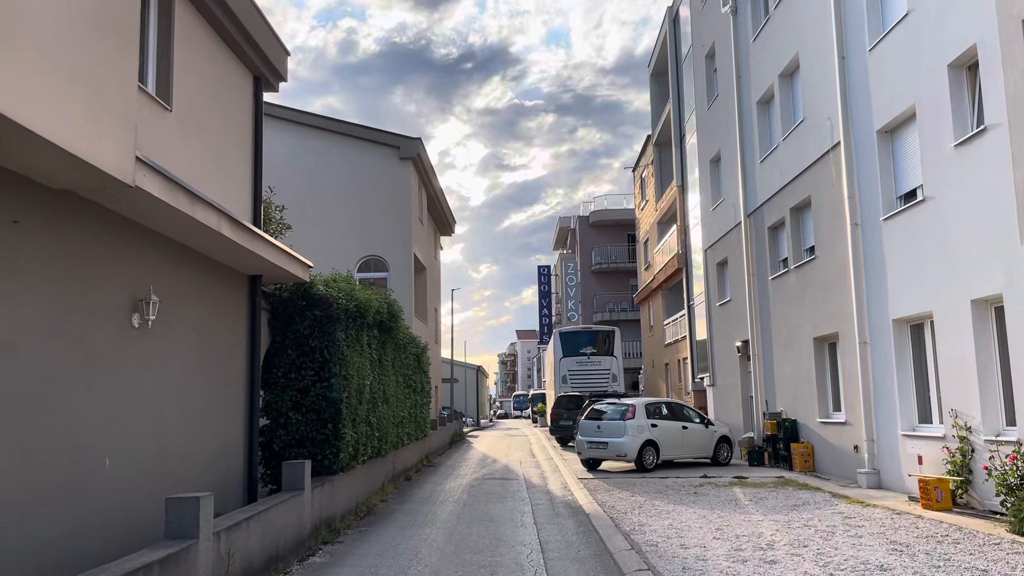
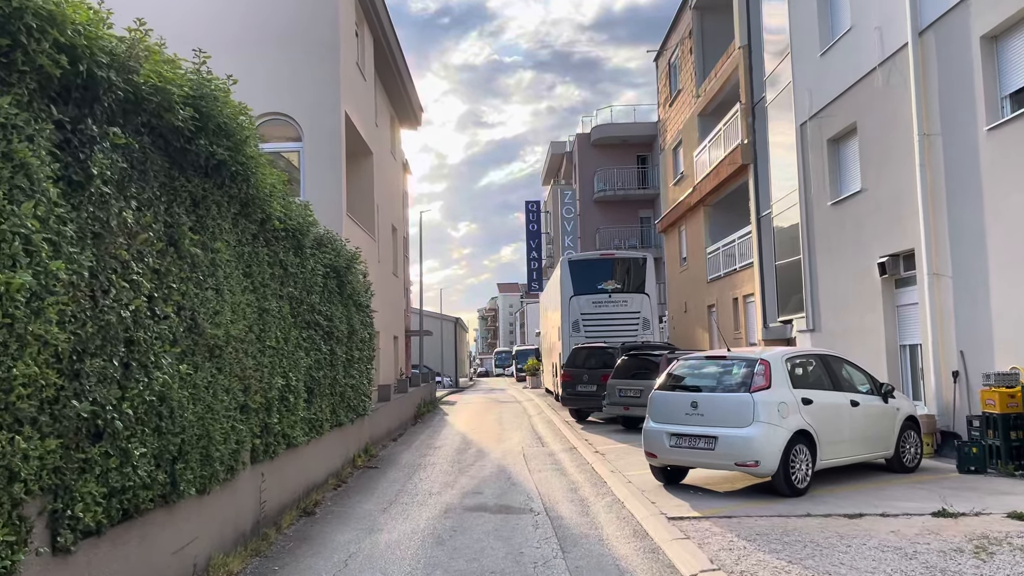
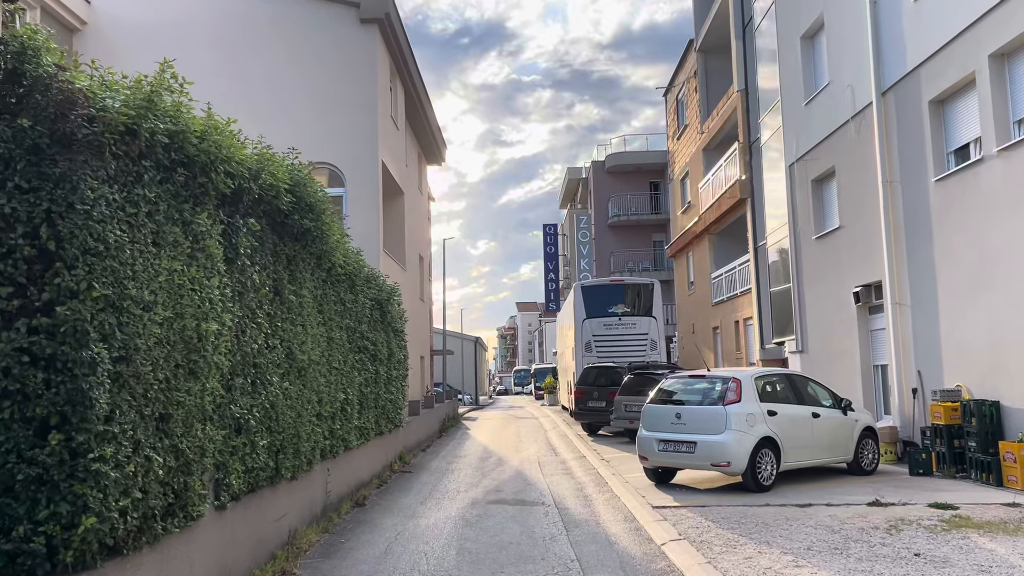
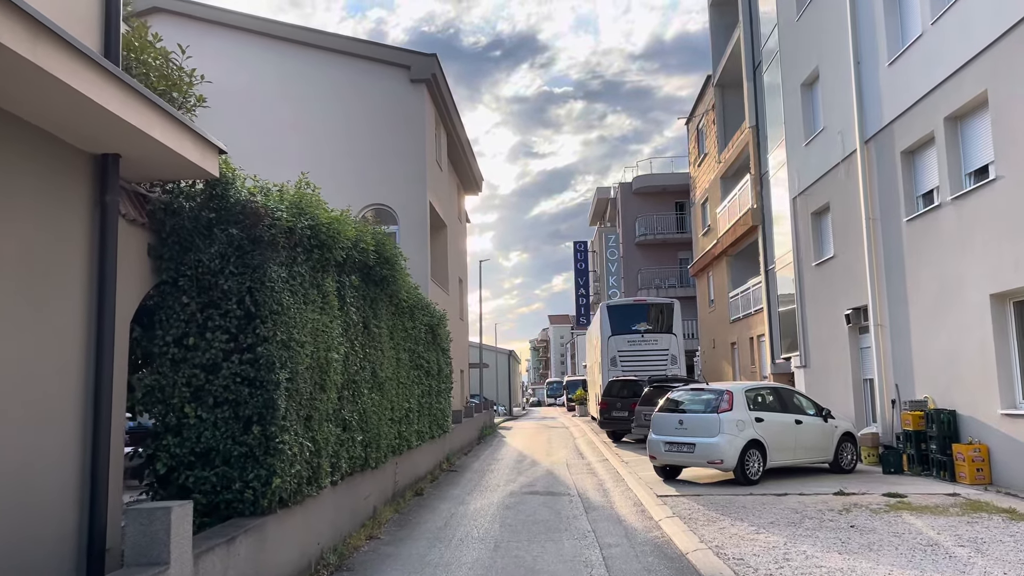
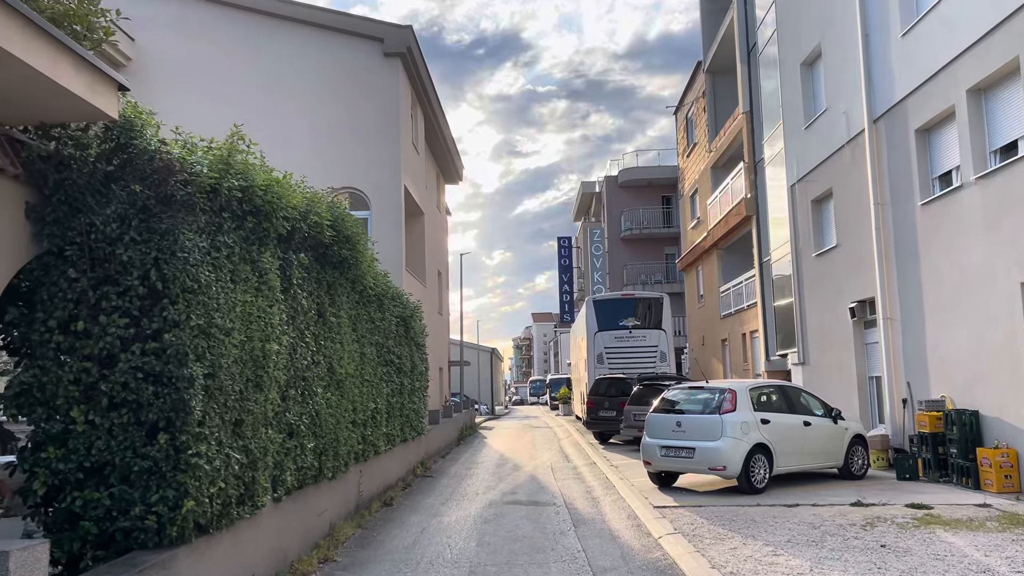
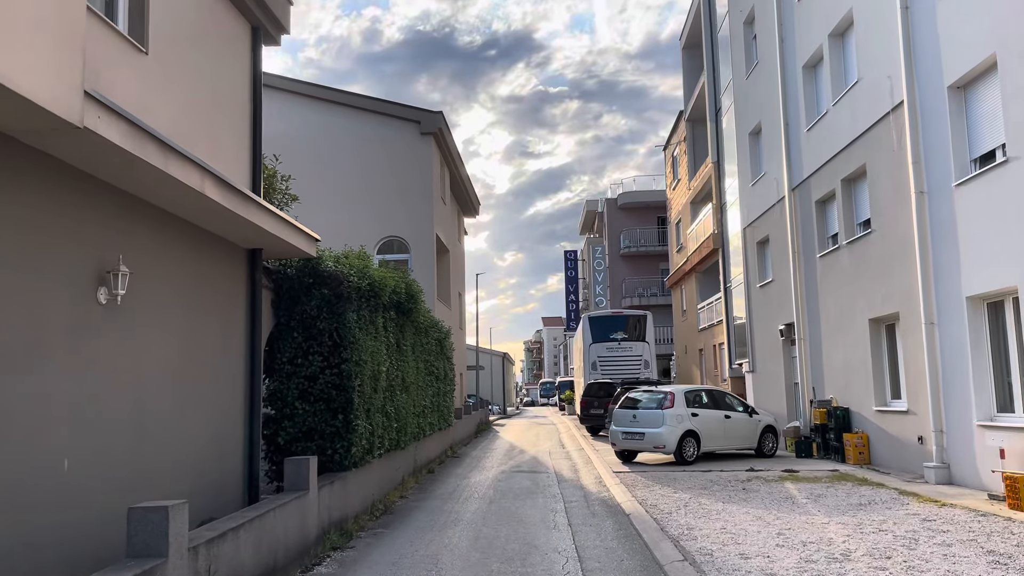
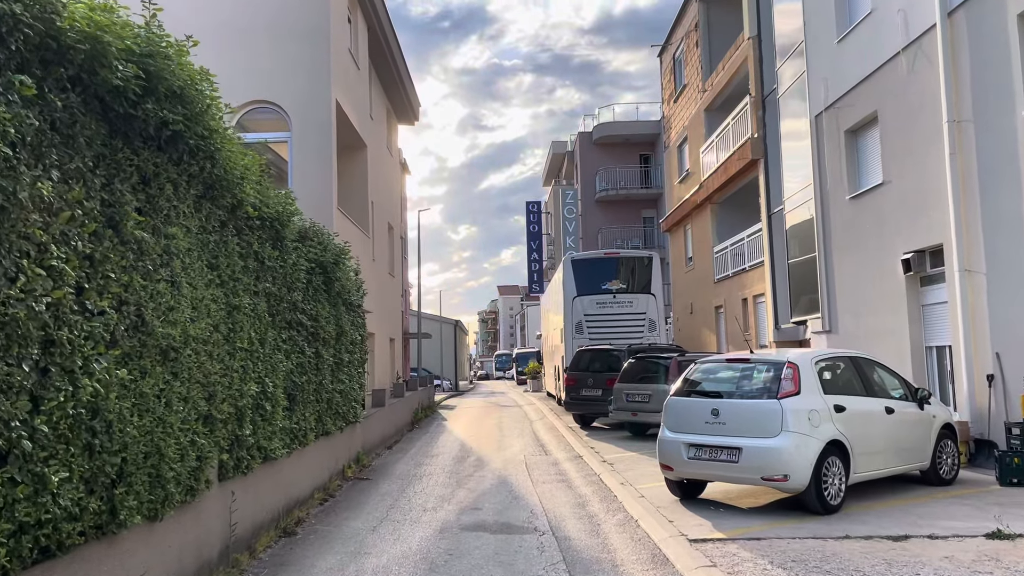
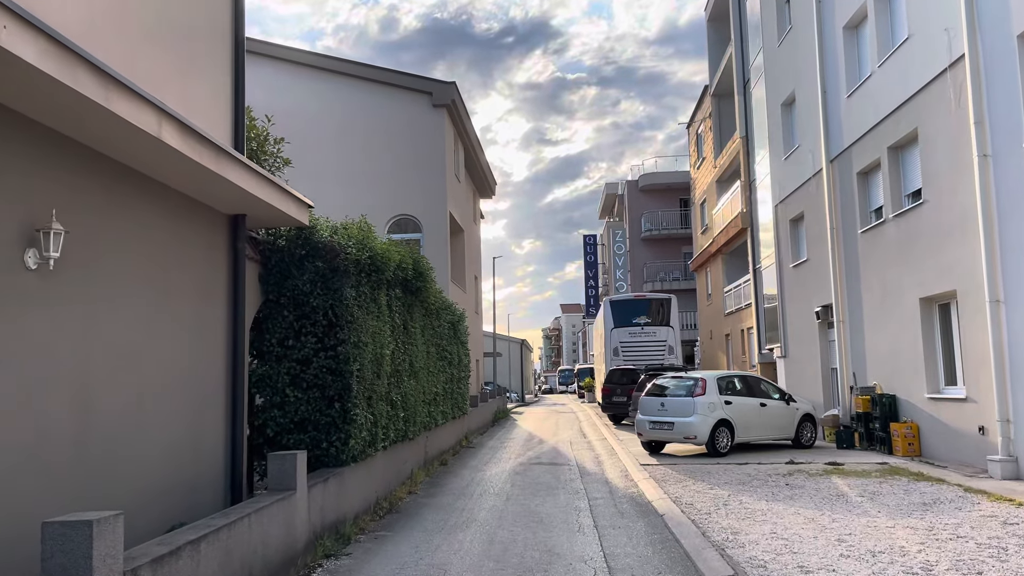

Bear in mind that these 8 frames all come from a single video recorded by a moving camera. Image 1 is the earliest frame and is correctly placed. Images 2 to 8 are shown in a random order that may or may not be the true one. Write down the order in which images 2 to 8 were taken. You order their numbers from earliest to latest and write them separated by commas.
6, 8, 4, 5, 3, 2, 7
